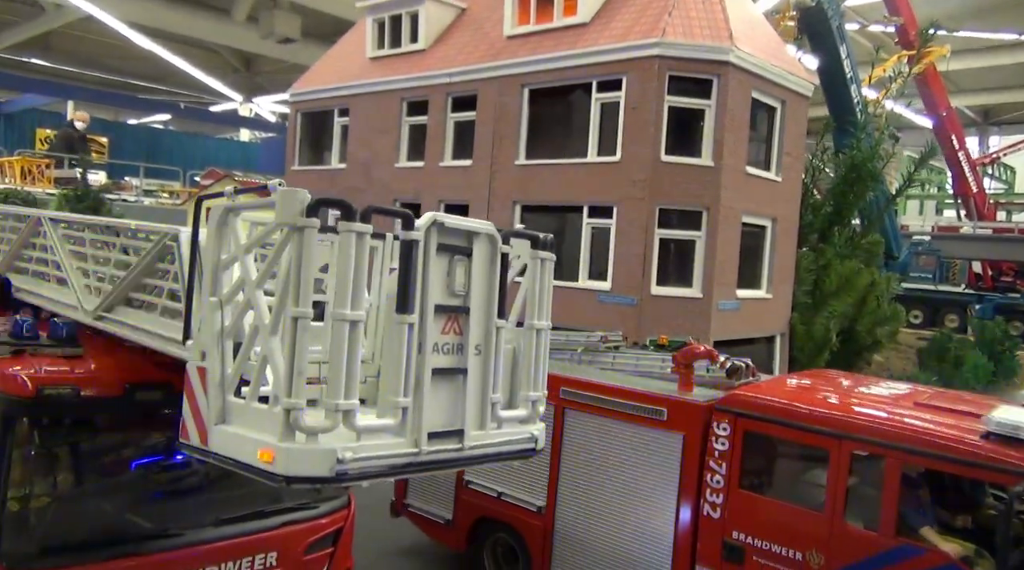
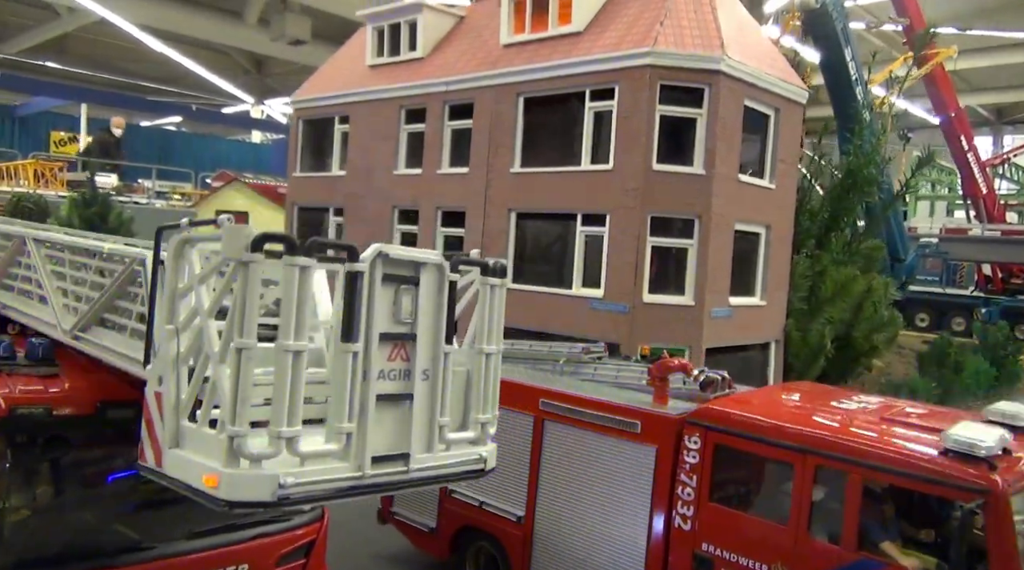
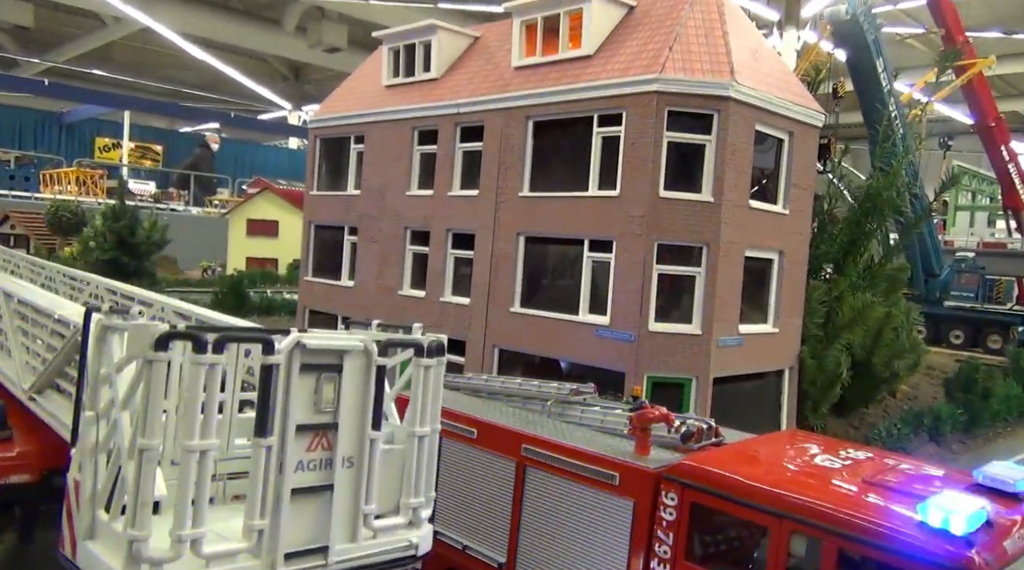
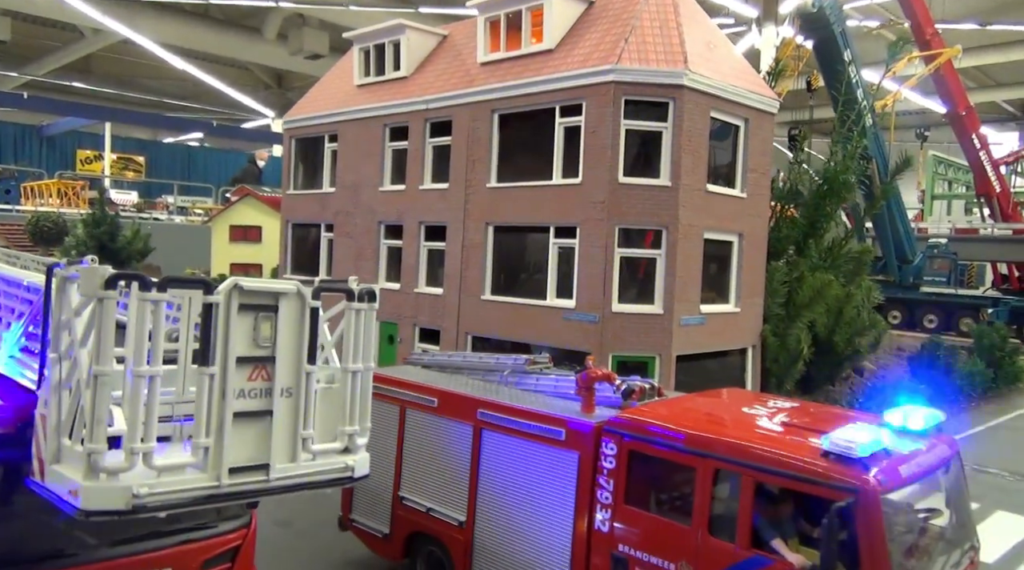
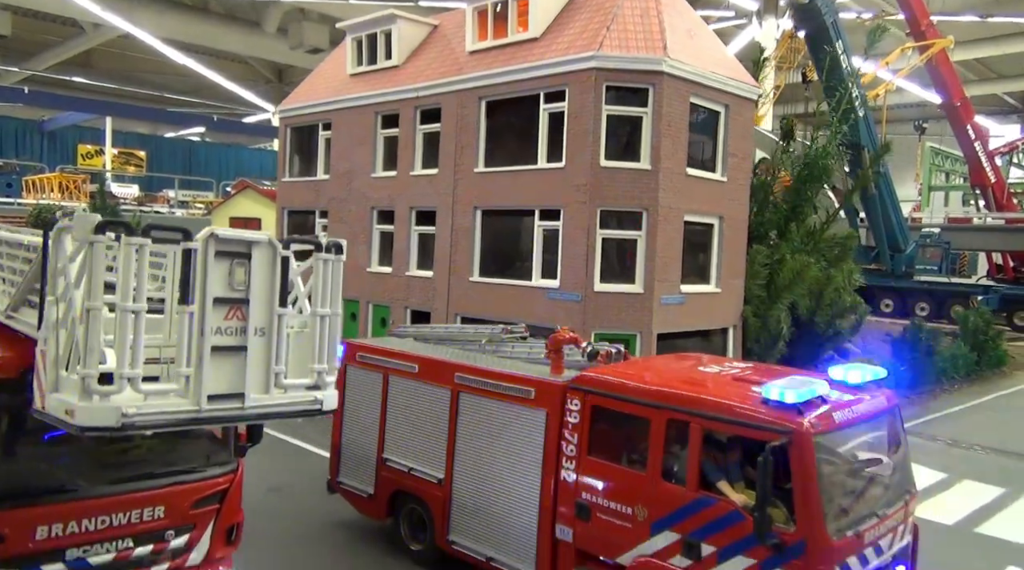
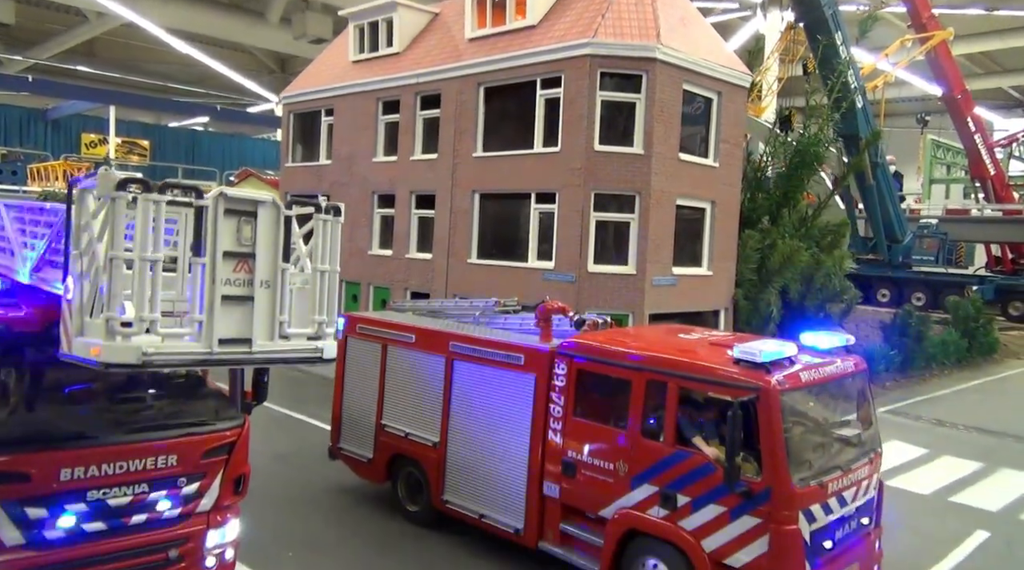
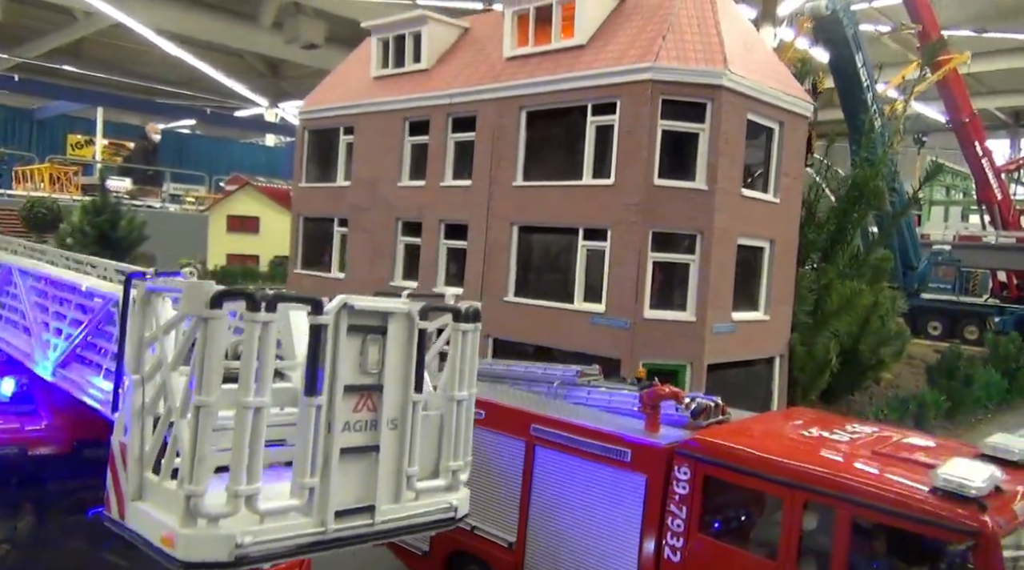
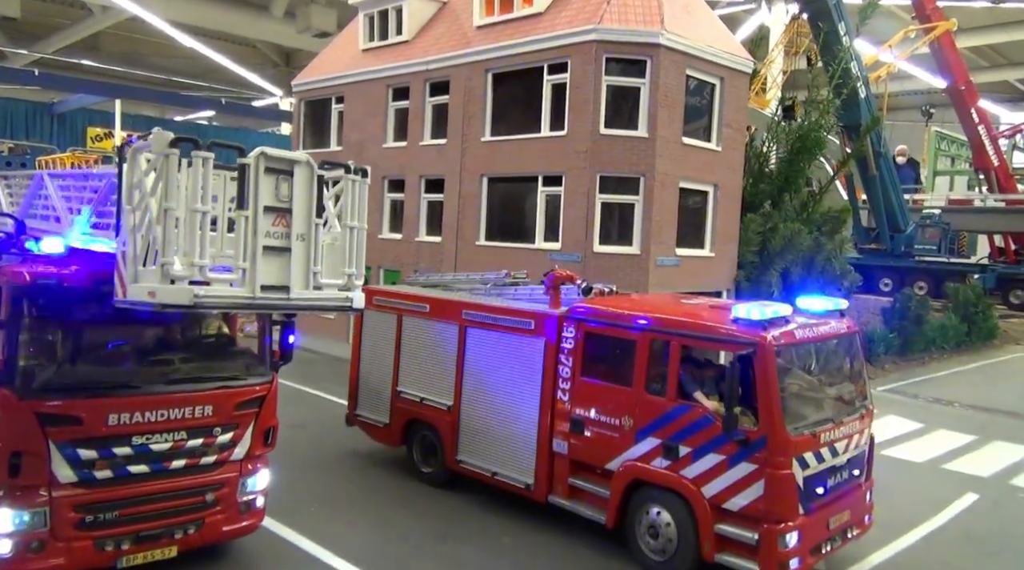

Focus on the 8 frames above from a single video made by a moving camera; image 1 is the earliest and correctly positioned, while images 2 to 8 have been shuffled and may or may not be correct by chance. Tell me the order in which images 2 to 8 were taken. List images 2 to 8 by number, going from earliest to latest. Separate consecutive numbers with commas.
2, 7, 3, 4, 5, 6, 8
